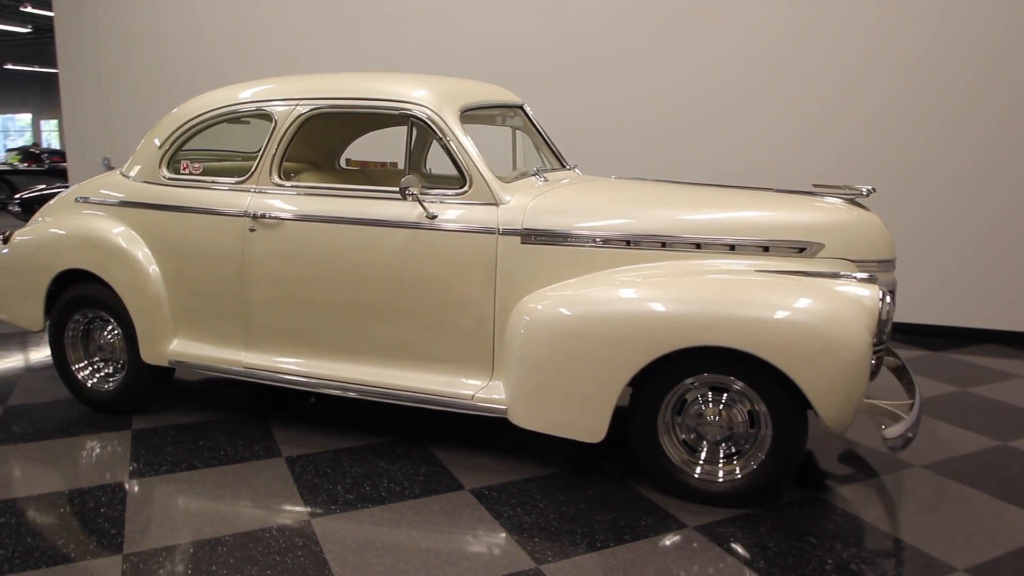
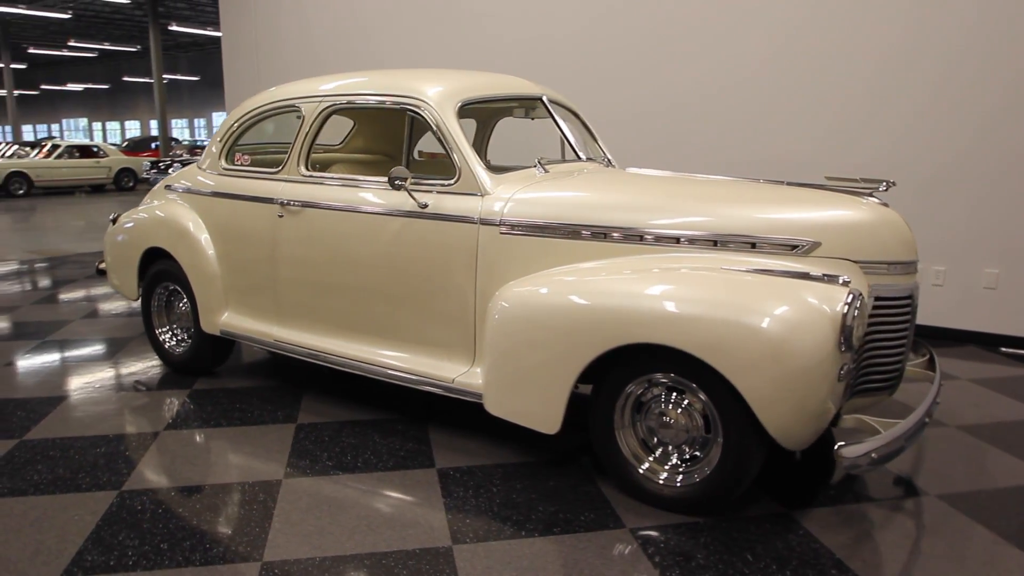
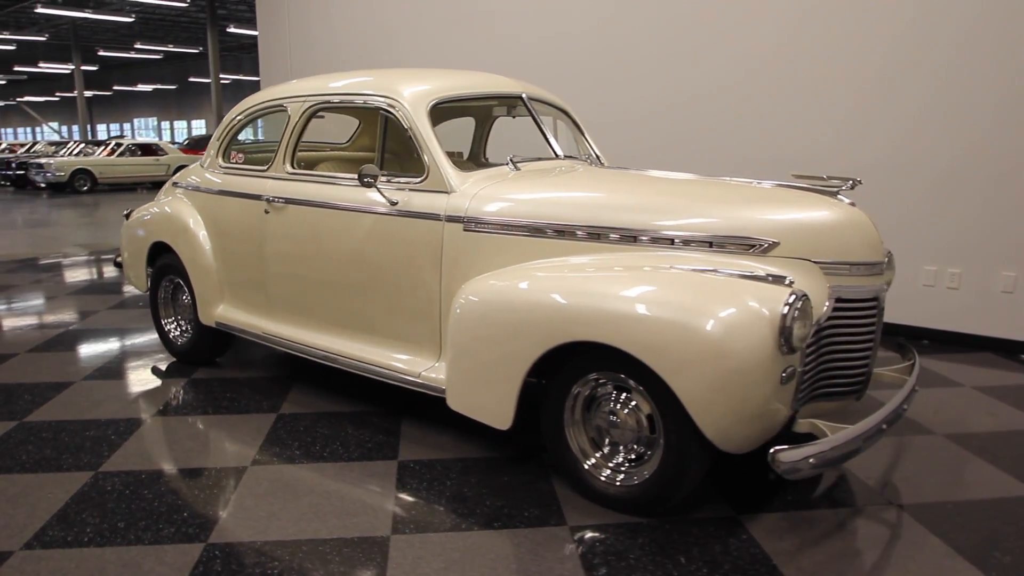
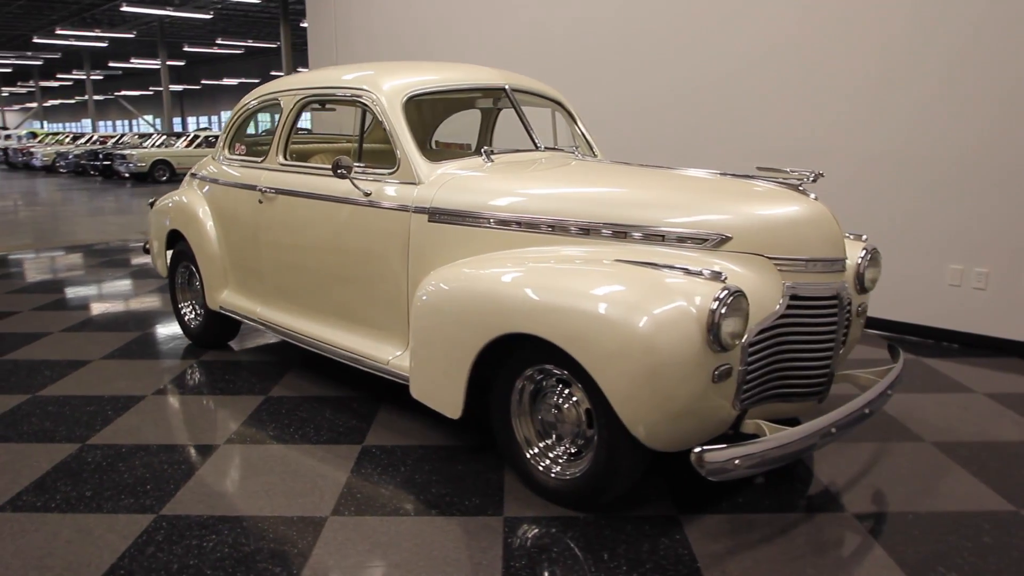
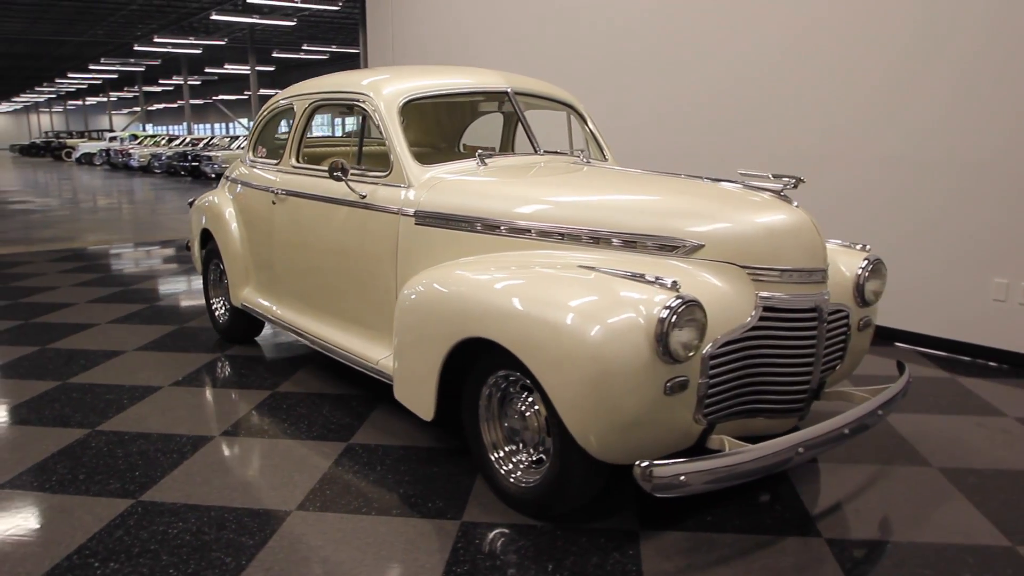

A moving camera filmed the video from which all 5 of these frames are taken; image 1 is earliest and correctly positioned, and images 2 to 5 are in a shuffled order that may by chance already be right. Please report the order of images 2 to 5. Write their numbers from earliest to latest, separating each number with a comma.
2, 3, 4, 5
